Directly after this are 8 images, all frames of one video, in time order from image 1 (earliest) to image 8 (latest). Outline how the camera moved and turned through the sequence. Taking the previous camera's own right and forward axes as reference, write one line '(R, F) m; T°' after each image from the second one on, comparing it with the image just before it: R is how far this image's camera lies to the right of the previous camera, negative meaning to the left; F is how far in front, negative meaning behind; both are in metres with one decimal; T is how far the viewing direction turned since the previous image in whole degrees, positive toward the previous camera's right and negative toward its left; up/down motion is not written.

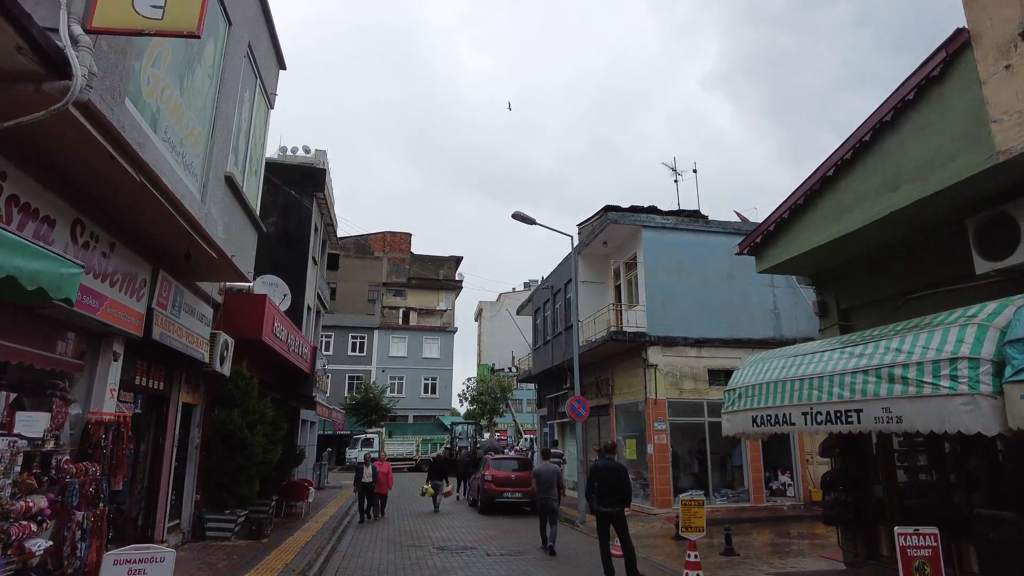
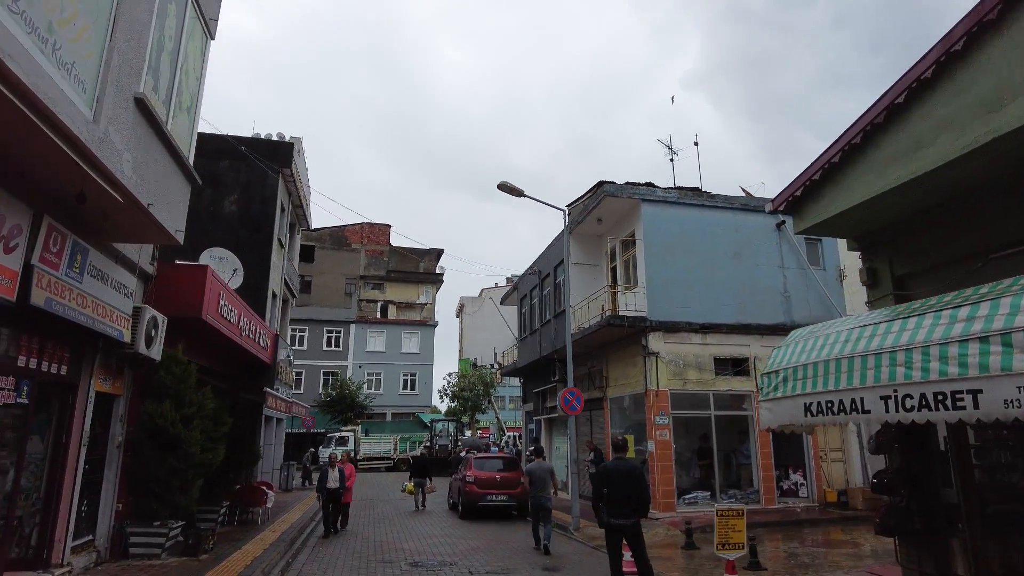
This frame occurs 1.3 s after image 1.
(-0.1, +1.8) m; +2°
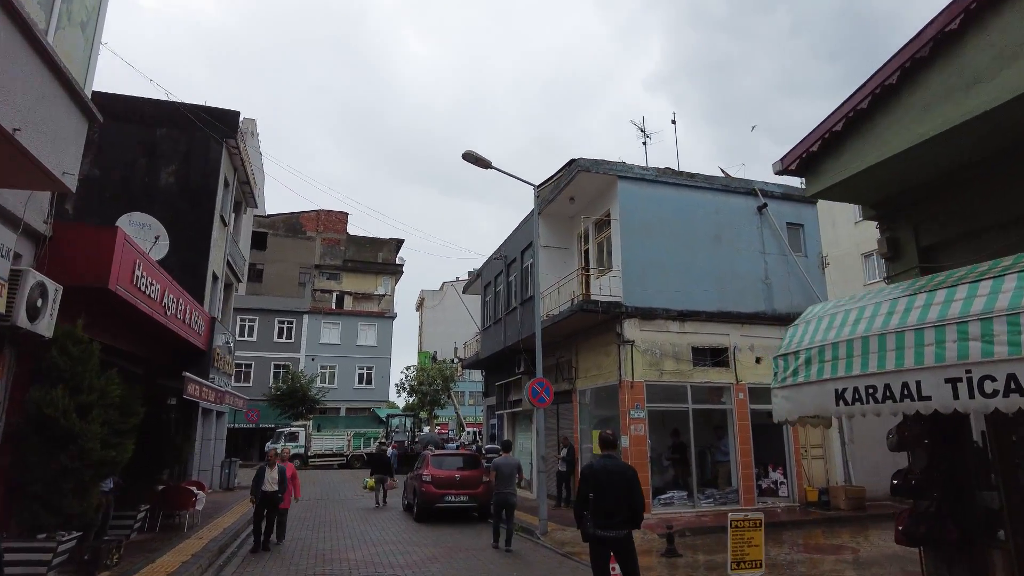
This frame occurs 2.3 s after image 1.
(-0.1, +1.3) m; +3°
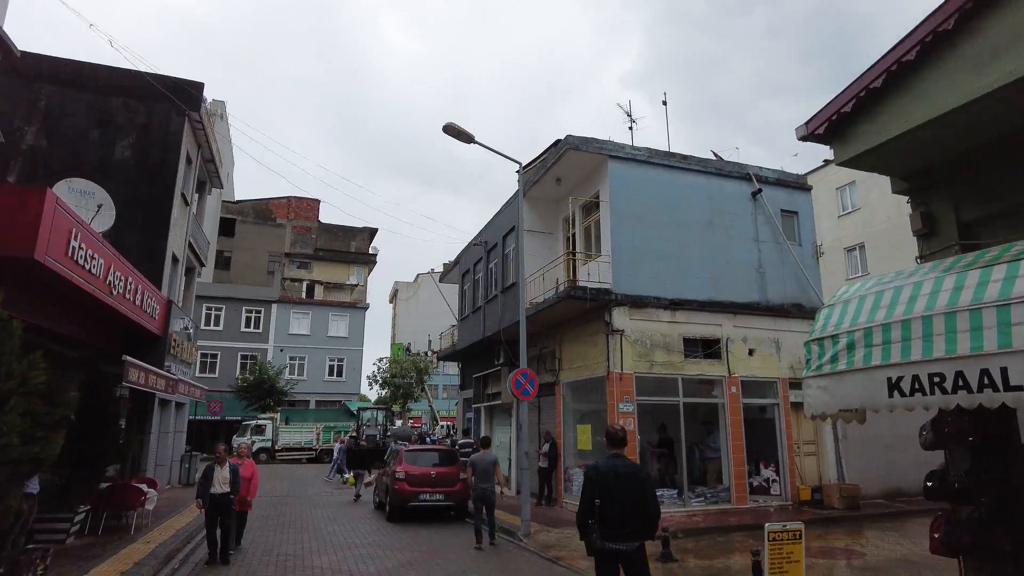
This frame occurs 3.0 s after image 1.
(-0.2, +0.9) m; +2°
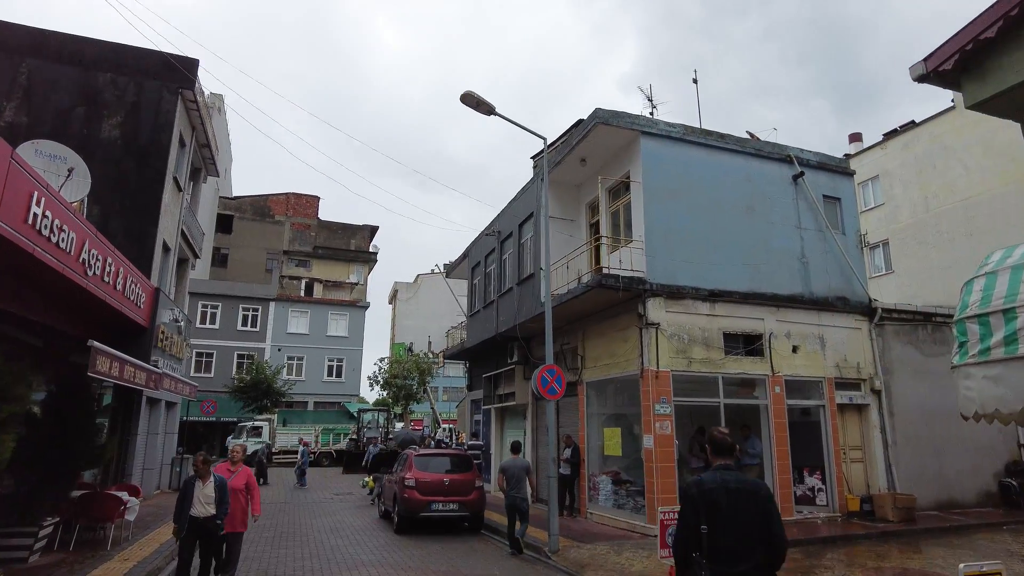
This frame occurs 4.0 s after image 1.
(-0.5, +1.3) m; 0°
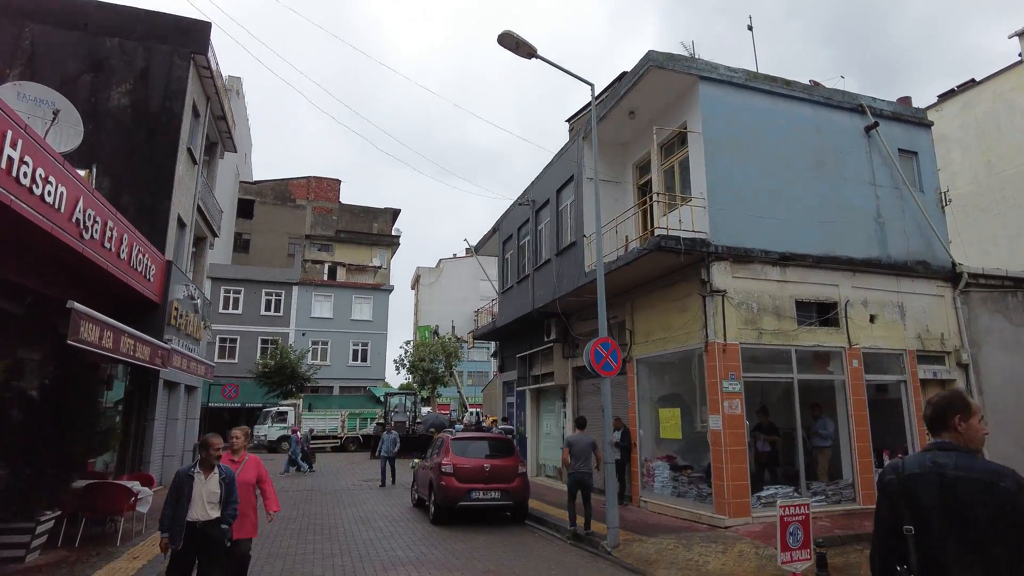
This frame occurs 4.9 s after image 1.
(-0.4, +1.2) m; -2°
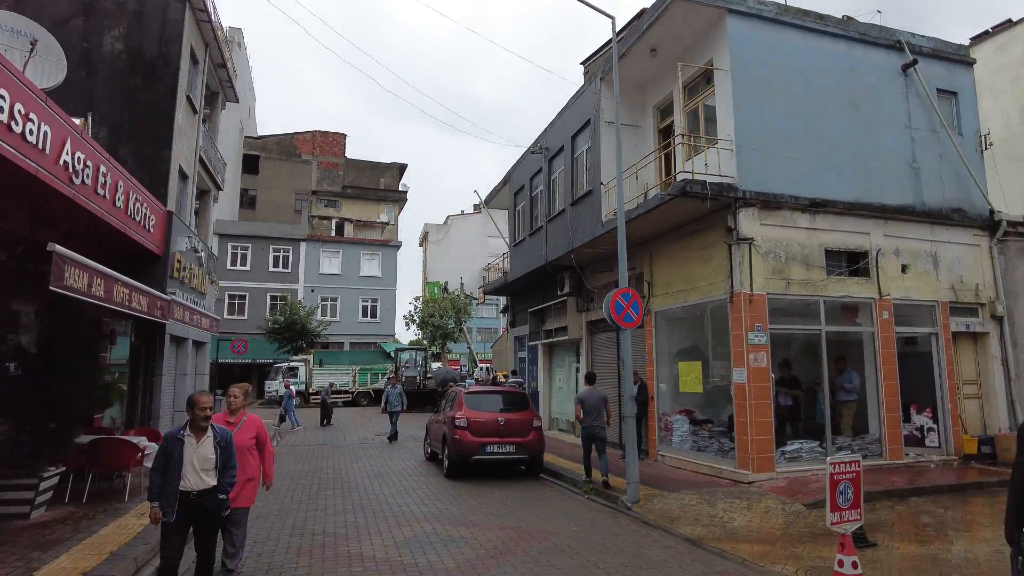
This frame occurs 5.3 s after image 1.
(-0.1, +0.5) m; -1°
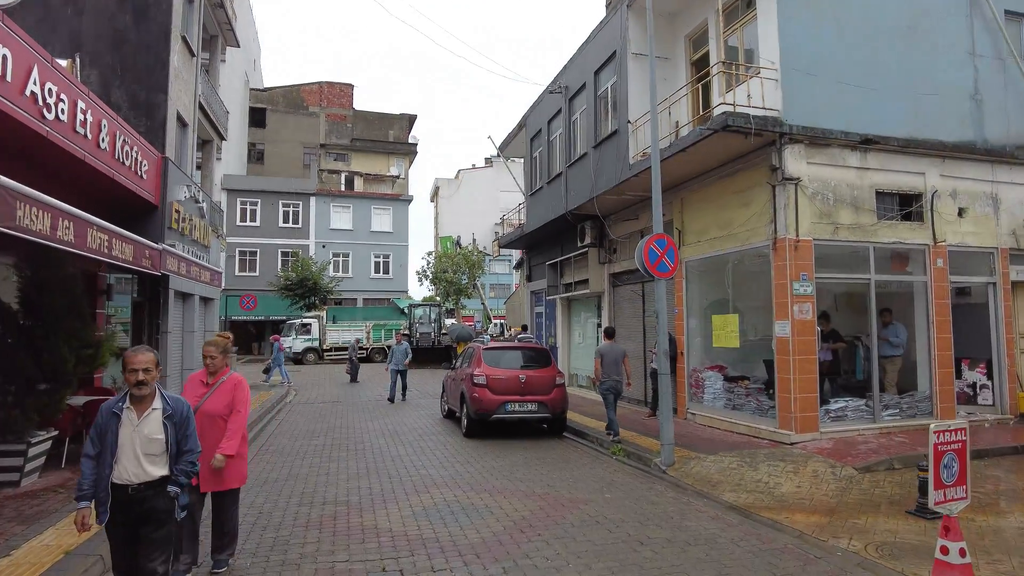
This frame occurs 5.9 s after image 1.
(-0.1, +0.8) m; -1°
